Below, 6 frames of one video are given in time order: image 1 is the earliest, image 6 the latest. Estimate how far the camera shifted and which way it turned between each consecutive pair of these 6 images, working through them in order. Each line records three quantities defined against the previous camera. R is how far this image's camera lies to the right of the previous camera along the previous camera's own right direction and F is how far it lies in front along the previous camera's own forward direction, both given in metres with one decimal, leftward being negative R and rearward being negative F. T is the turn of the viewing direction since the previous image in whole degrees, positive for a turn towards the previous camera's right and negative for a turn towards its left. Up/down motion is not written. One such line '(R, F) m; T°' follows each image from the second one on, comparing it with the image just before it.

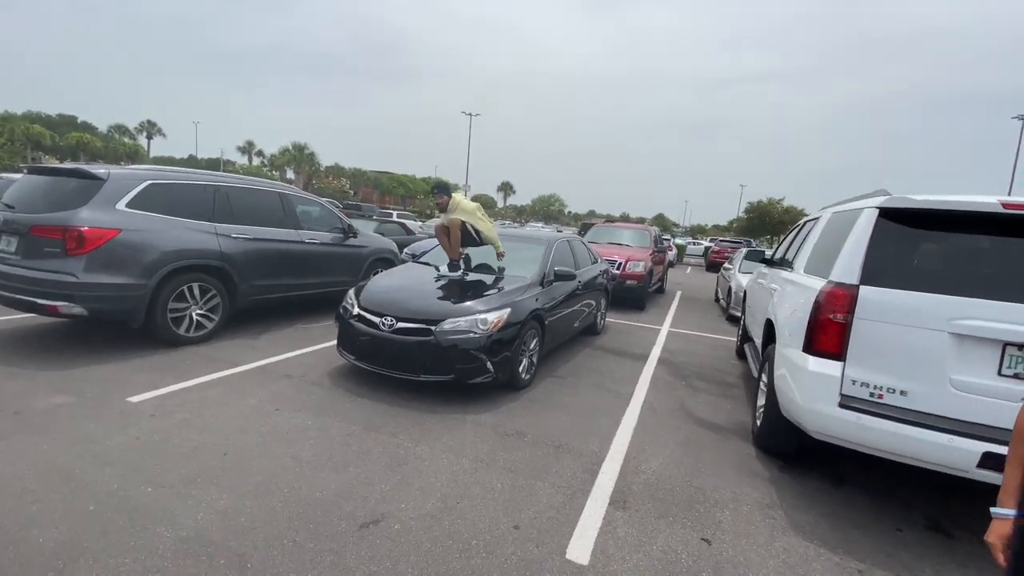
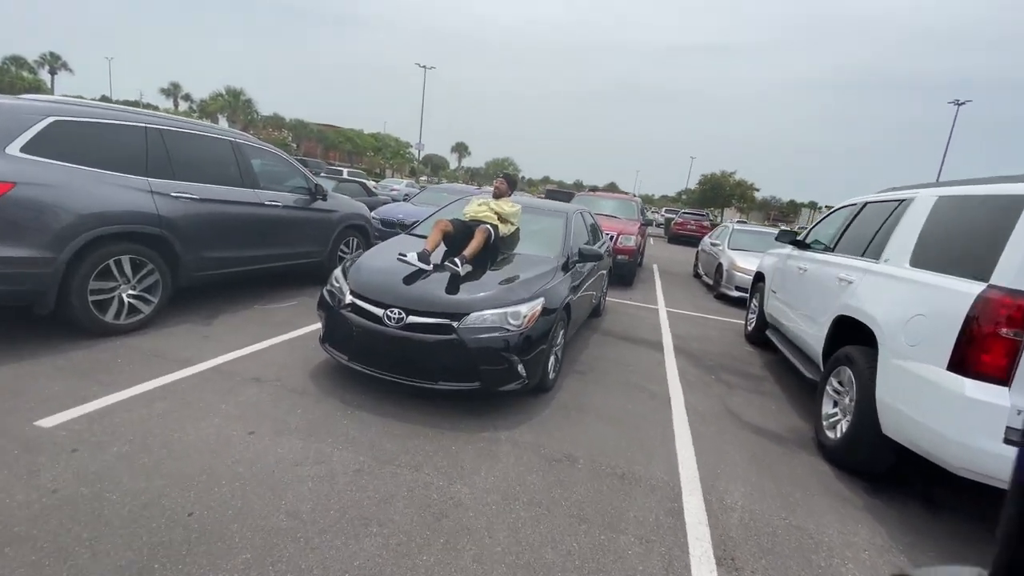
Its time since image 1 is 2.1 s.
(-0.7, +1.0) m; +6°
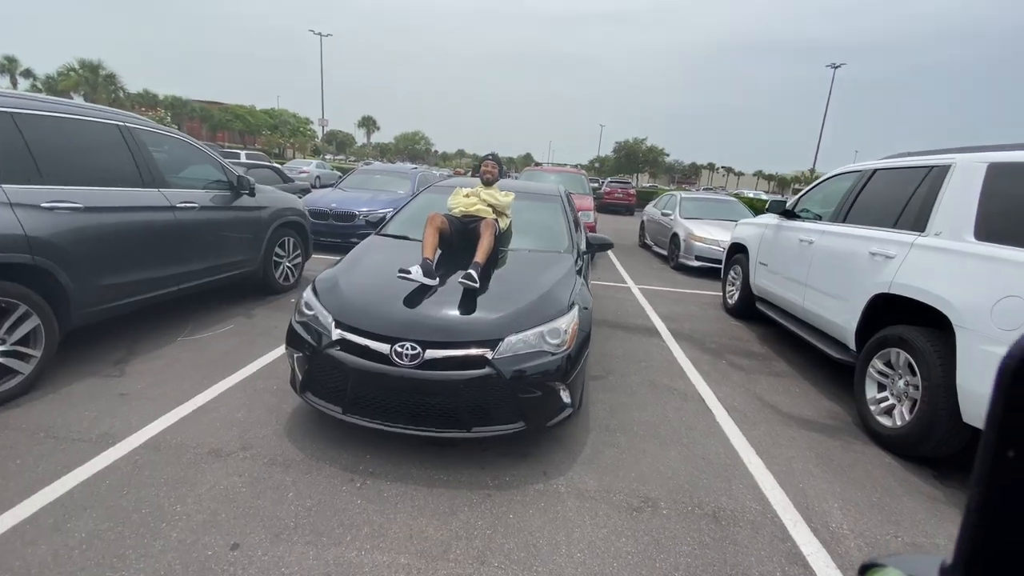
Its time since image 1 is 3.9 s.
(-0.7, +0.8) m; +9°
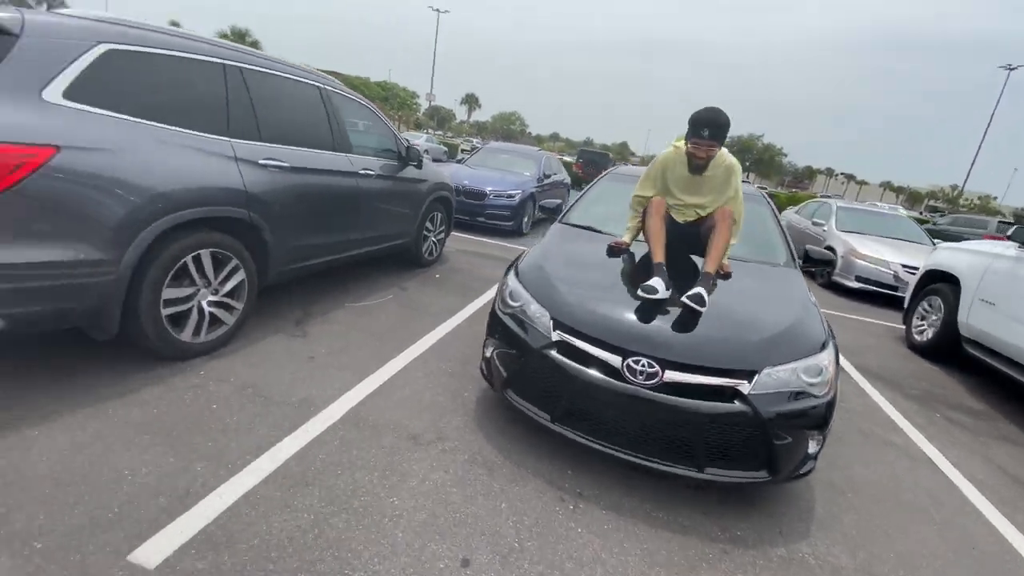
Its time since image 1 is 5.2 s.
(-1.0, +0.3) m; -9°
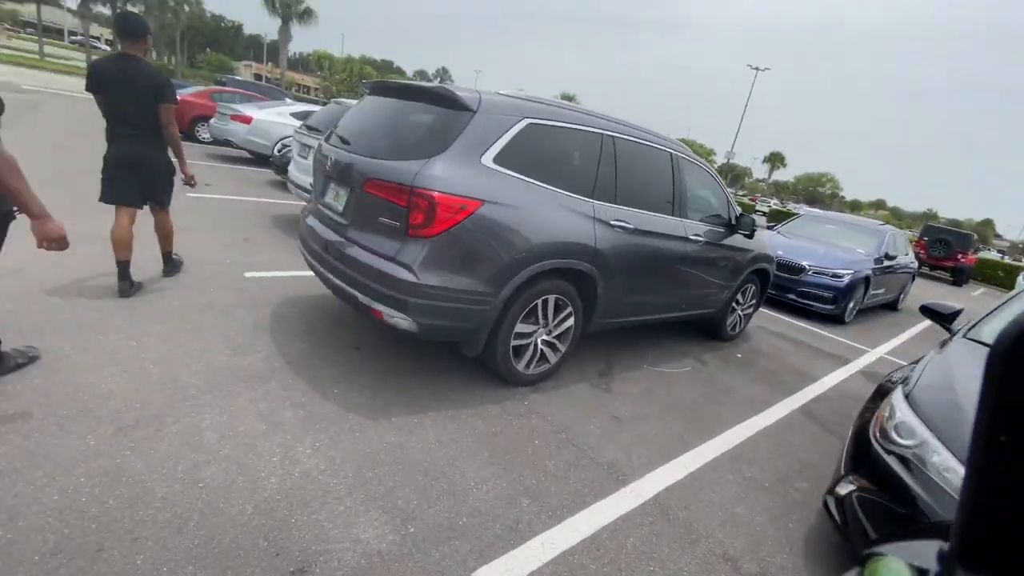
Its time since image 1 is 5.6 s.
(-0.5, 0.0) m; -31°
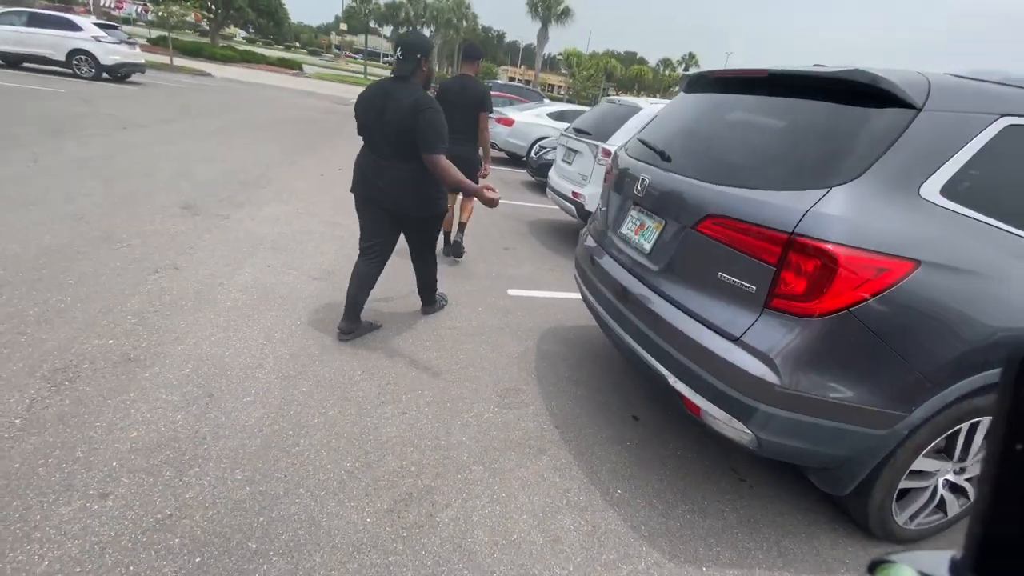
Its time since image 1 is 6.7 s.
(-0.8, +0.8) m; -25°
